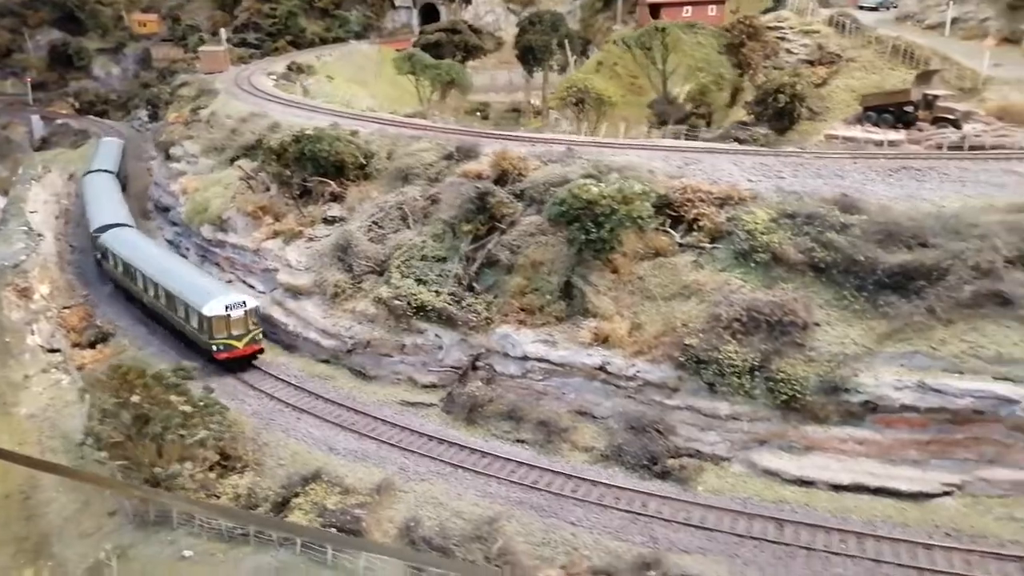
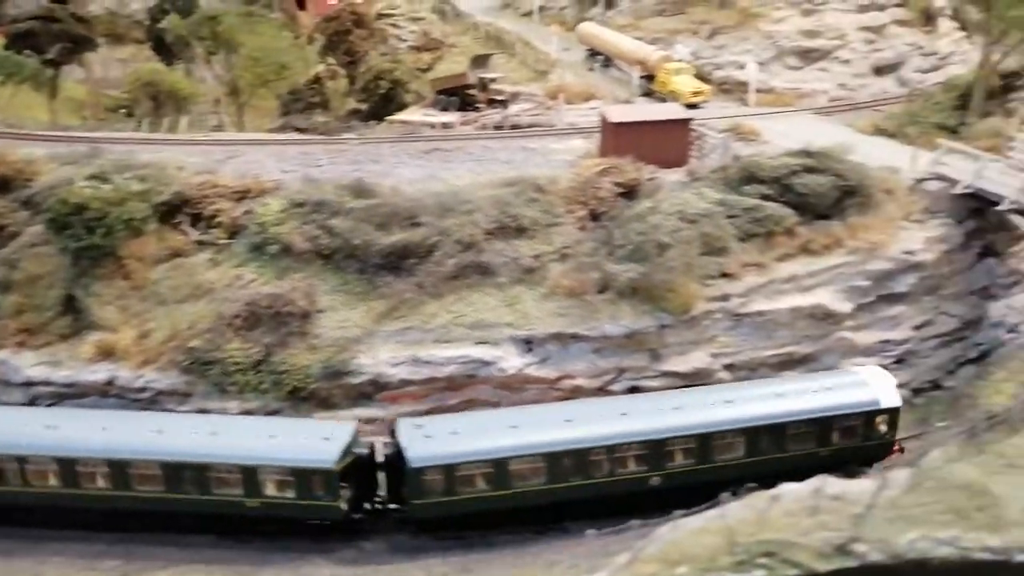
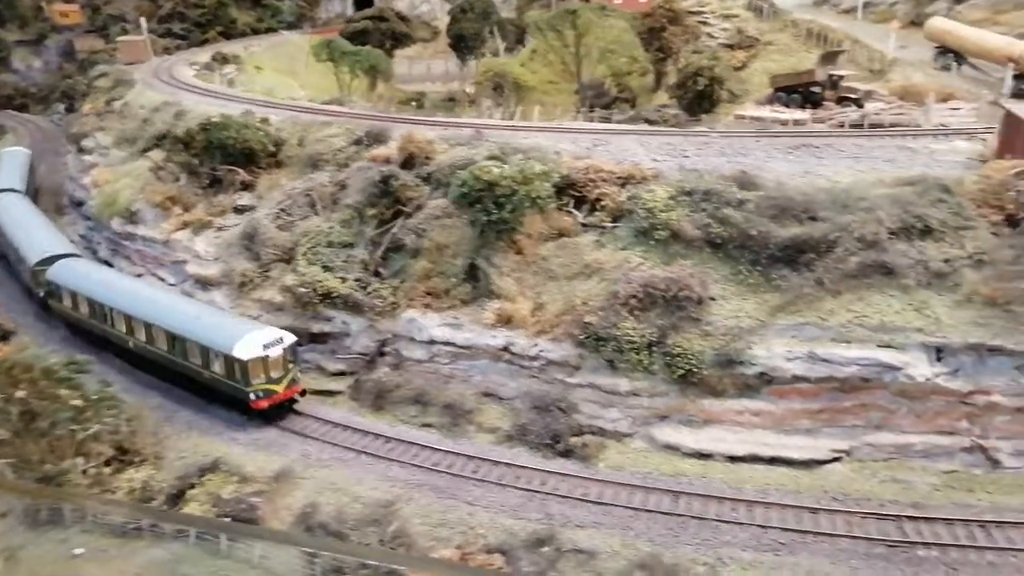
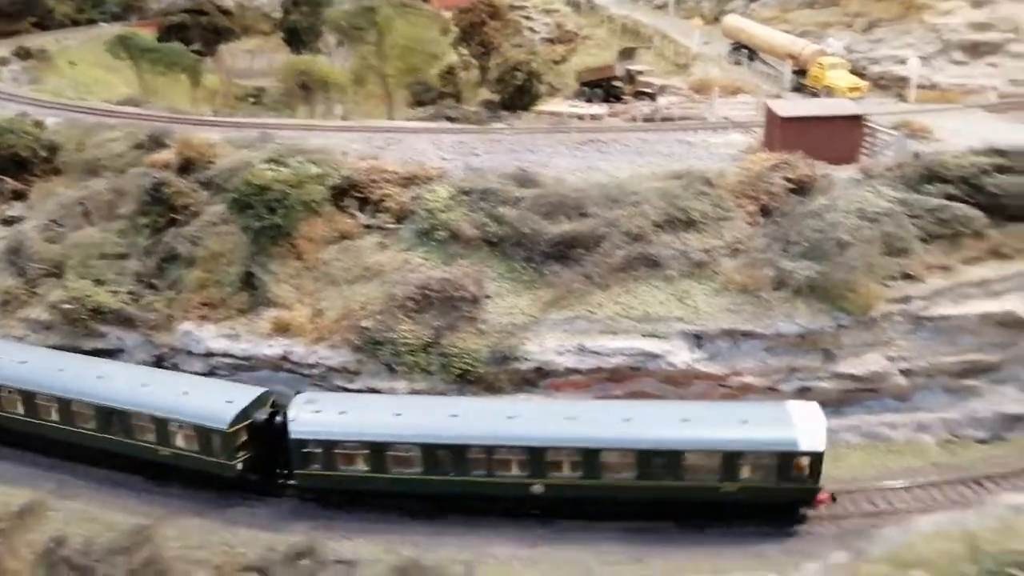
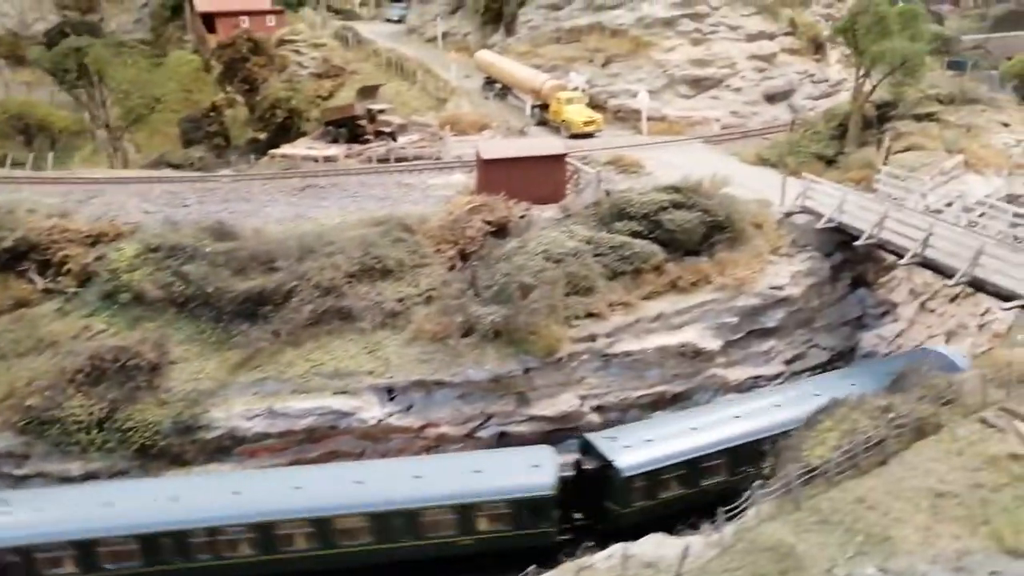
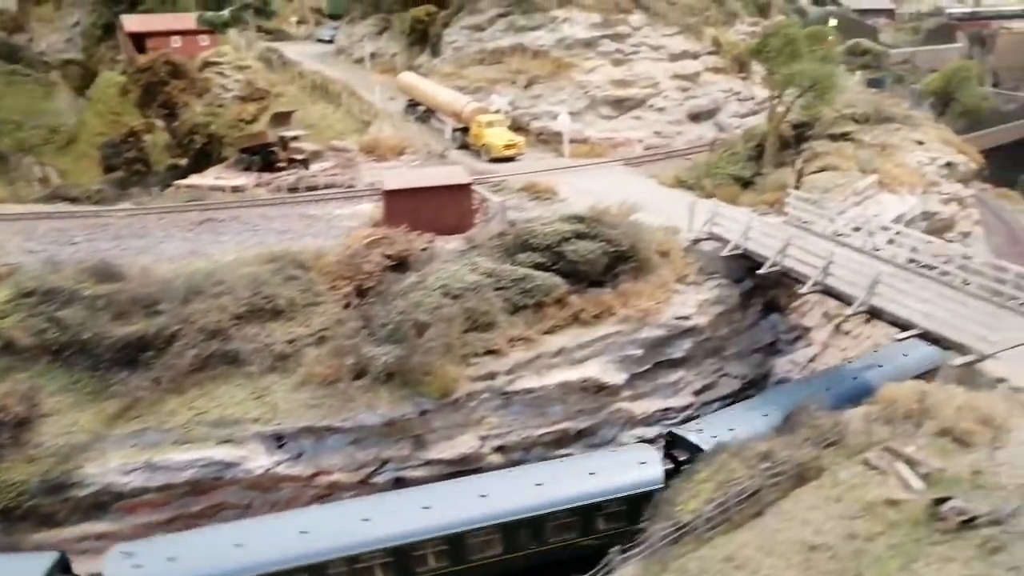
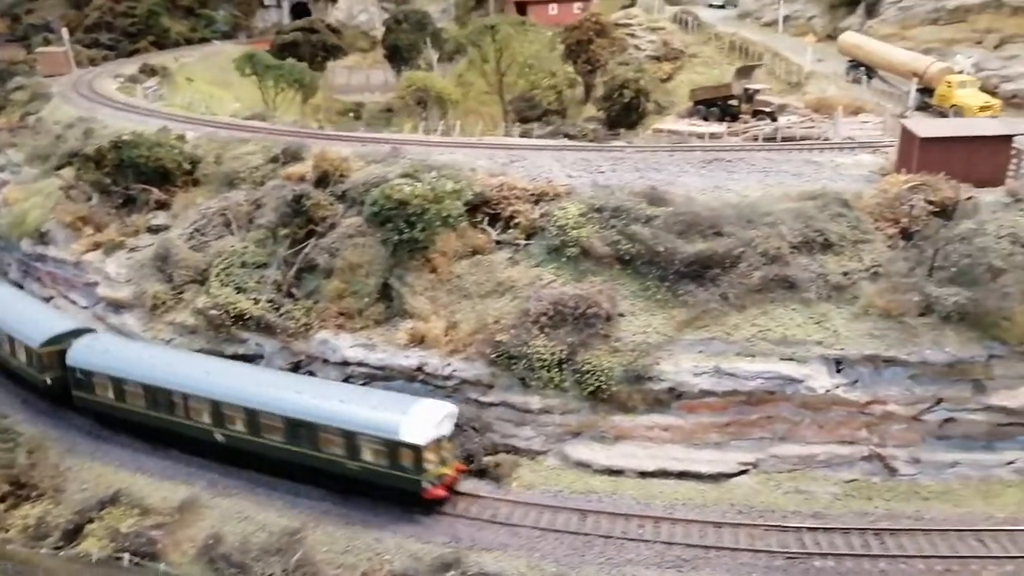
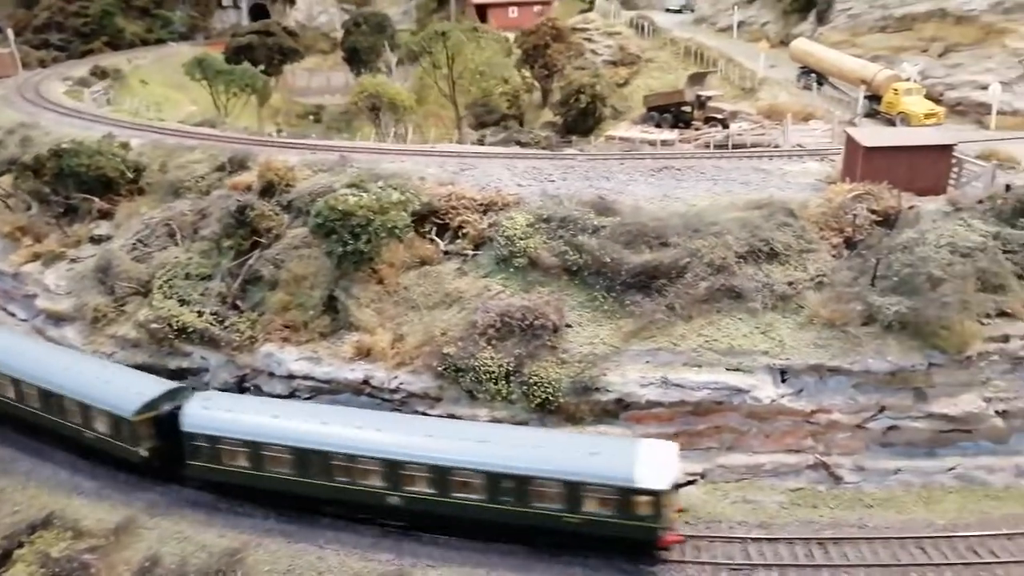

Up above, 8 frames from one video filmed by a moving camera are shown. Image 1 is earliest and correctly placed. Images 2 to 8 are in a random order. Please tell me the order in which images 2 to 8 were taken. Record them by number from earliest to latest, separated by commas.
3, 7, 8, 4, 2, 5, 6
